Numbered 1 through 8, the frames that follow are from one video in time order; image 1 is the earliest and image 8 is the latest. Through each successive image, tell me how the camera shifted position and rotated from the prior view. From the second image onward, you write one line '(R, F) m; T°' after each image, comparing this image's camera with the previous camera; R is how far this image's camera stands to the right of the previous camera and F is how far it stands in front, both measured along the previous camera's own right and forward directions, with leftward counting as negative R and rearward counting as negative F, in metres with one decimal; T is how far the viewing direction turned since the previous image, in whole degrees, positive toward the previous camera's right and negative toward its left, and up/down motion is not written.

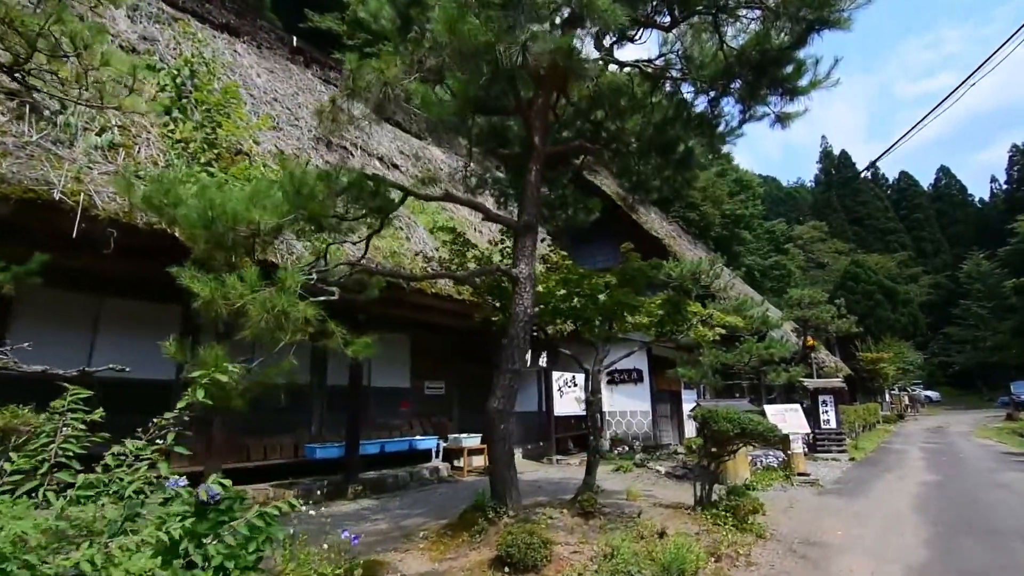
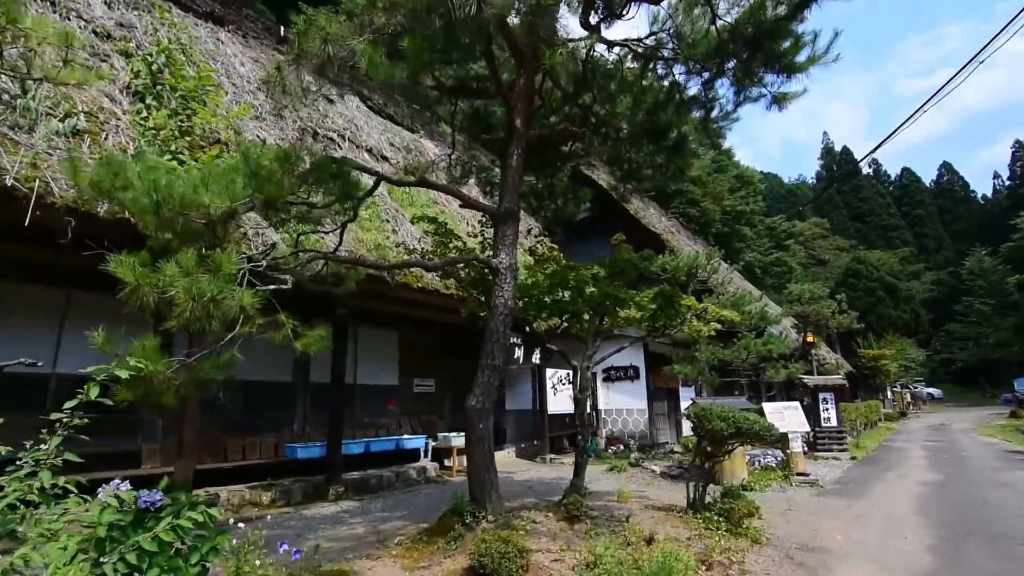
(+0.2, +0.3) m; 0°
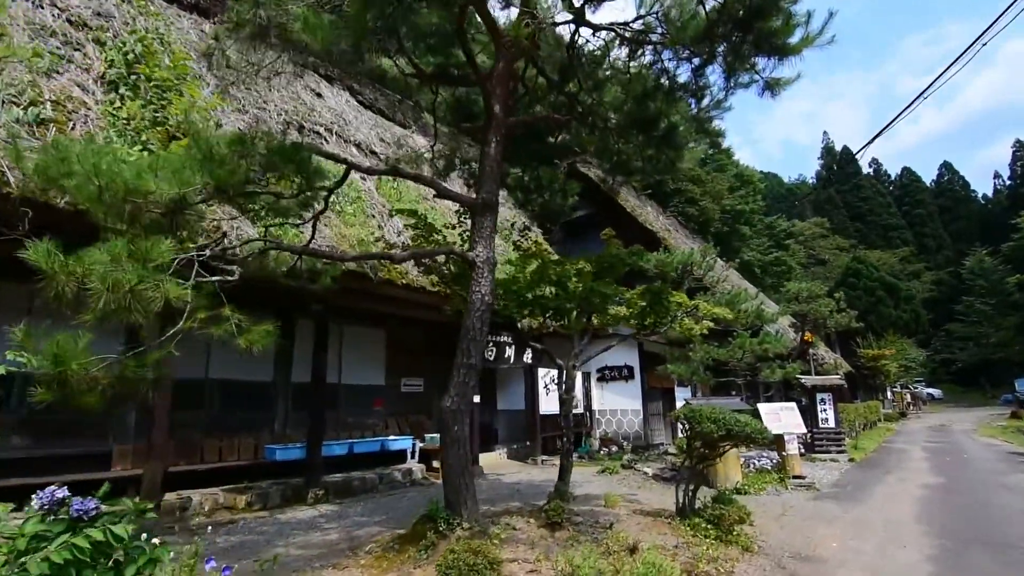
(+0.2, +0.2) m; 0°
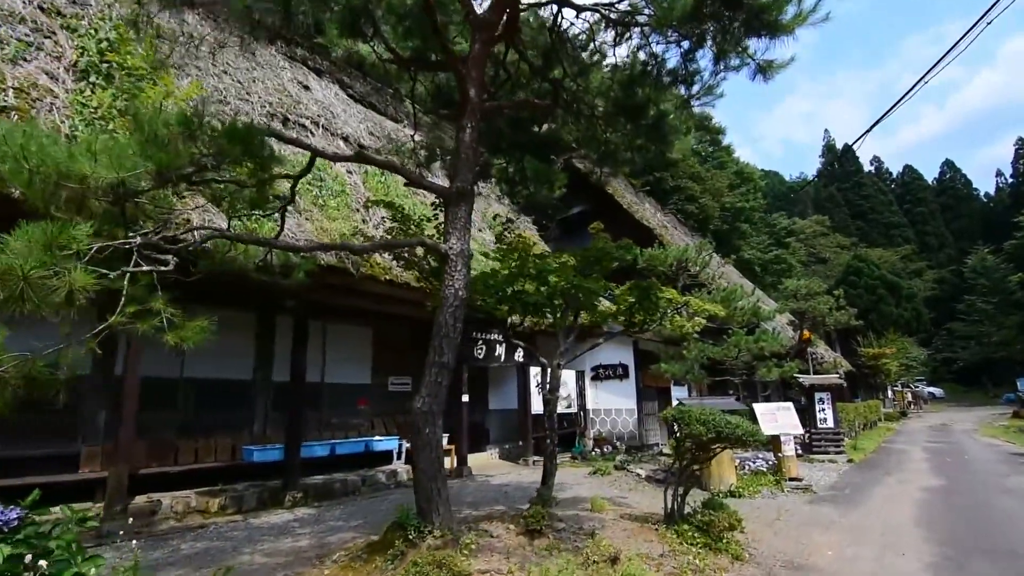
(+0.2, +0.3) m; 0°
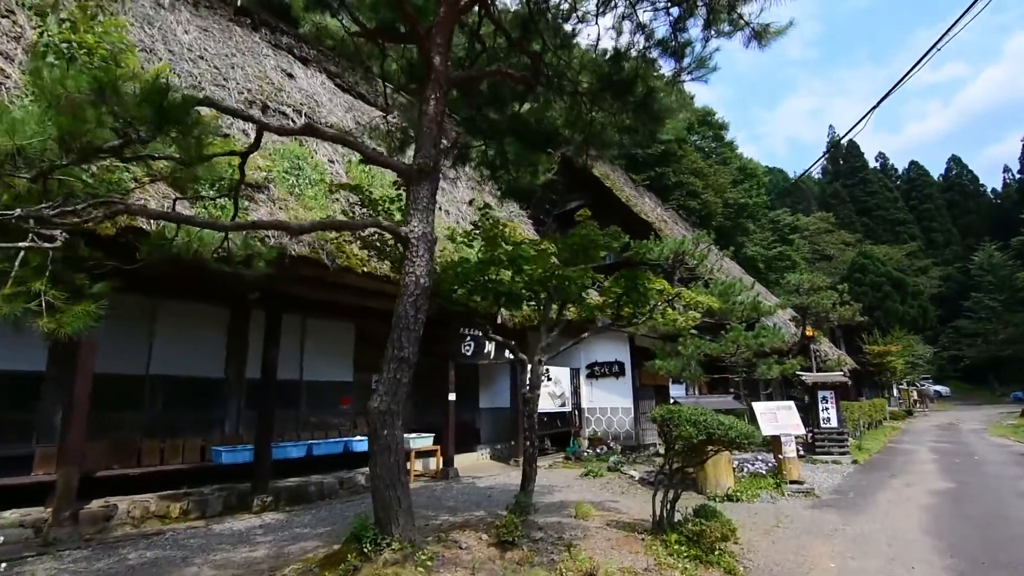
(+0.2, +0.4) m; 0°
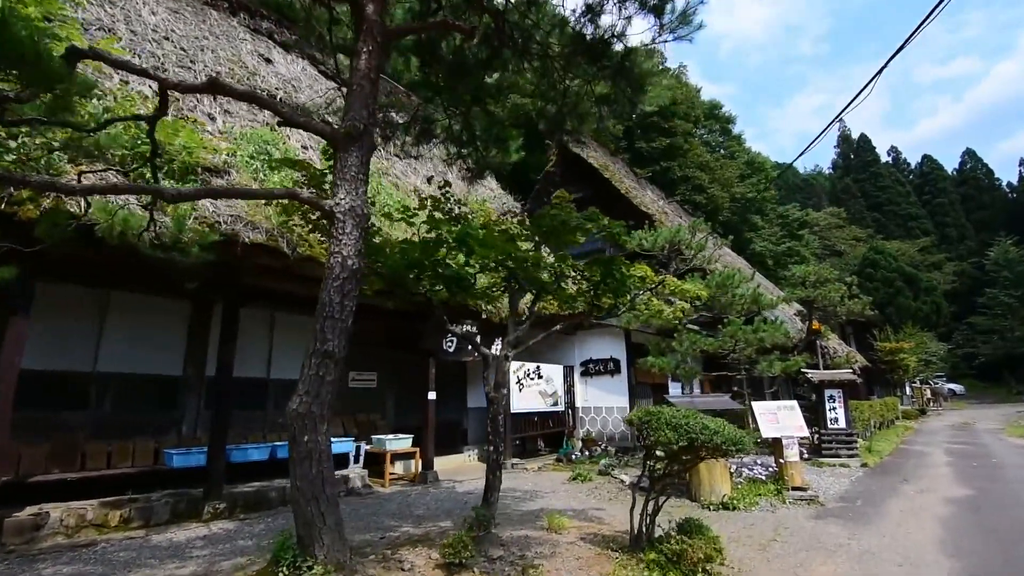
(+0.4, +0.6) m; -1°
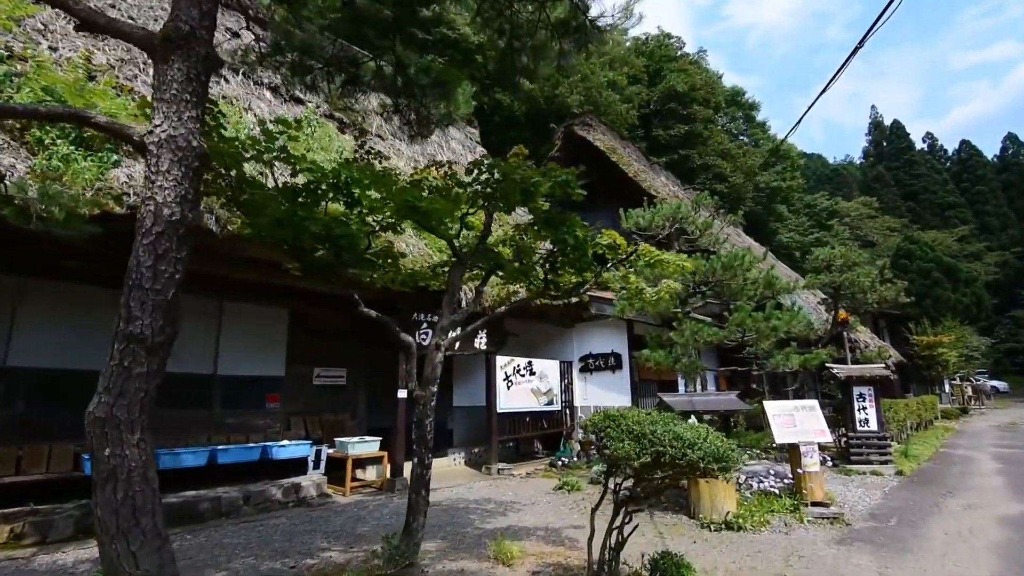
(+0.6, +1.0) m; -2°
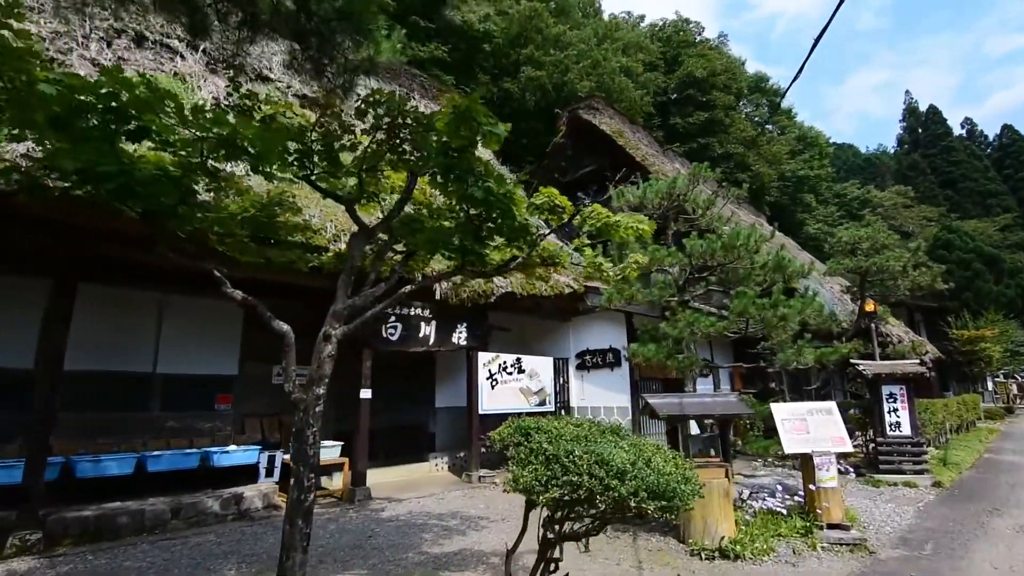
(+0.6, +0.8) m; -3°
